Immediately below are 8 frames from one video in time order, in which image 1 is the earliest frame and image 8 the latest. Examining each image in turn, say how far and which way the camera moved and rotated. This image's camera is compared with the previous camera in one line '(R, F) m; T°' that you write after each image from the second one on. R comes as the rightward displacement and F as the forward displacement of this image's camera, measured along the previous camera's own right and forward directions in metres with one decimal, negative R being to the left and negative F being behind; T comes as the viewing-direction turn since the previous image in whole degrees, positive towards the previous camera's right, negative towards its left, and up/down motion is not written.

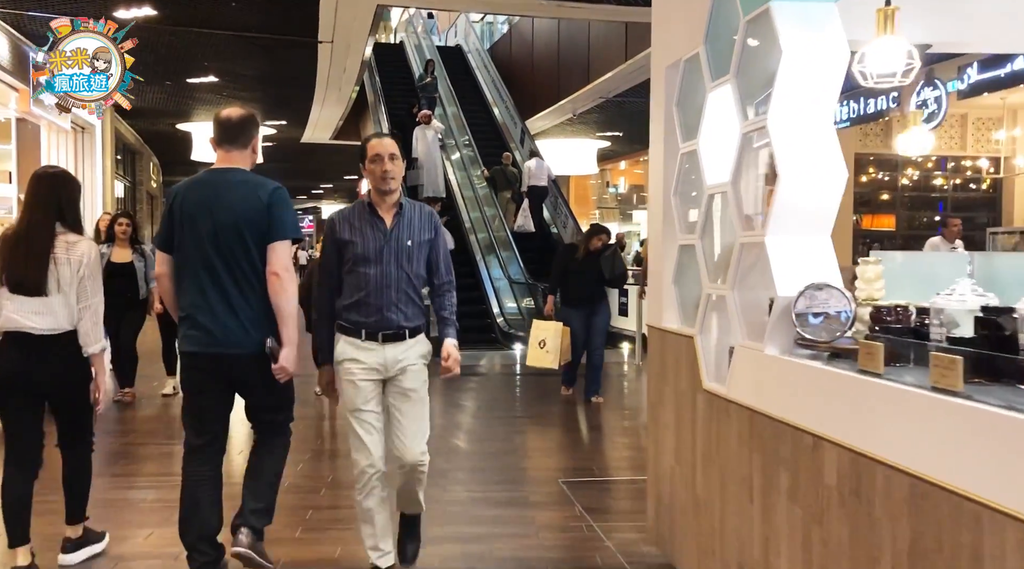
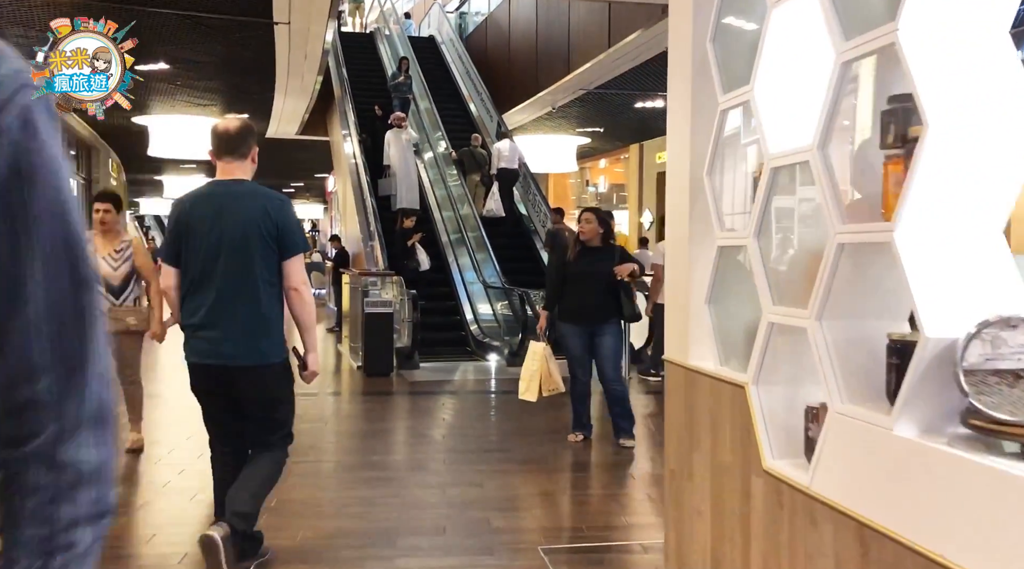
(0.0, +1.0) m; +1°
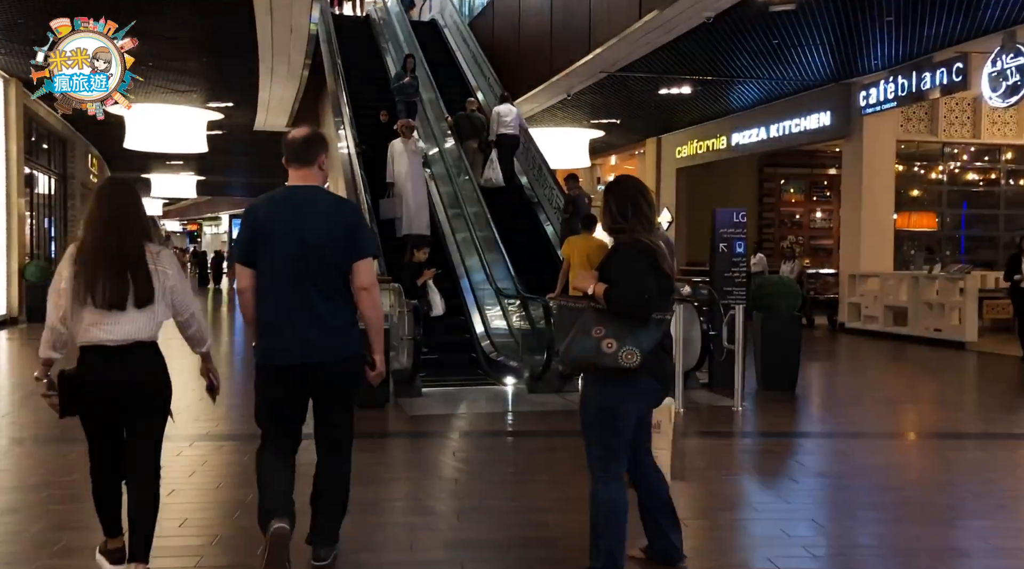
(-0.2, +1.6) m; 0°
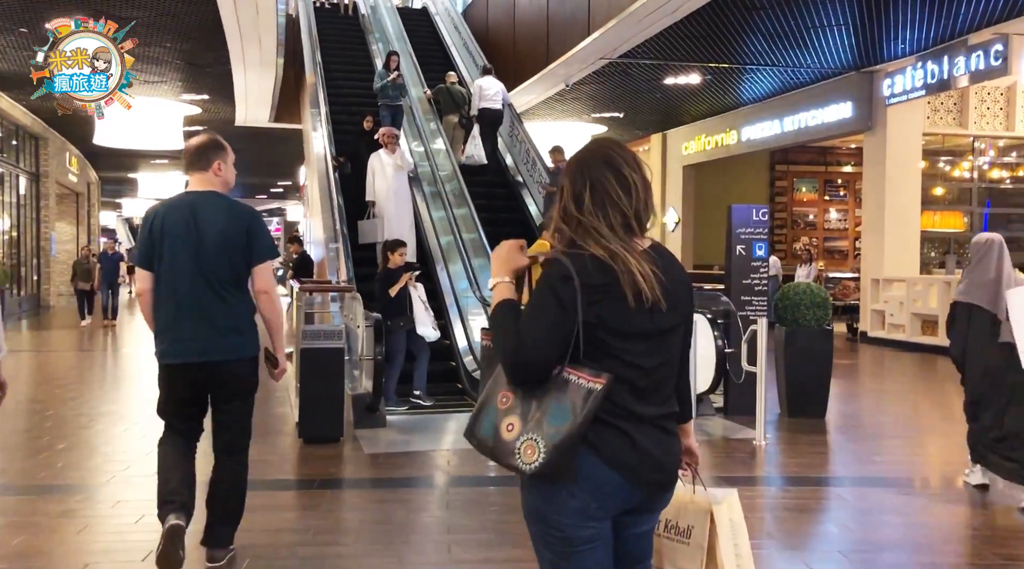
(+0.2, +1.1) m; 0°
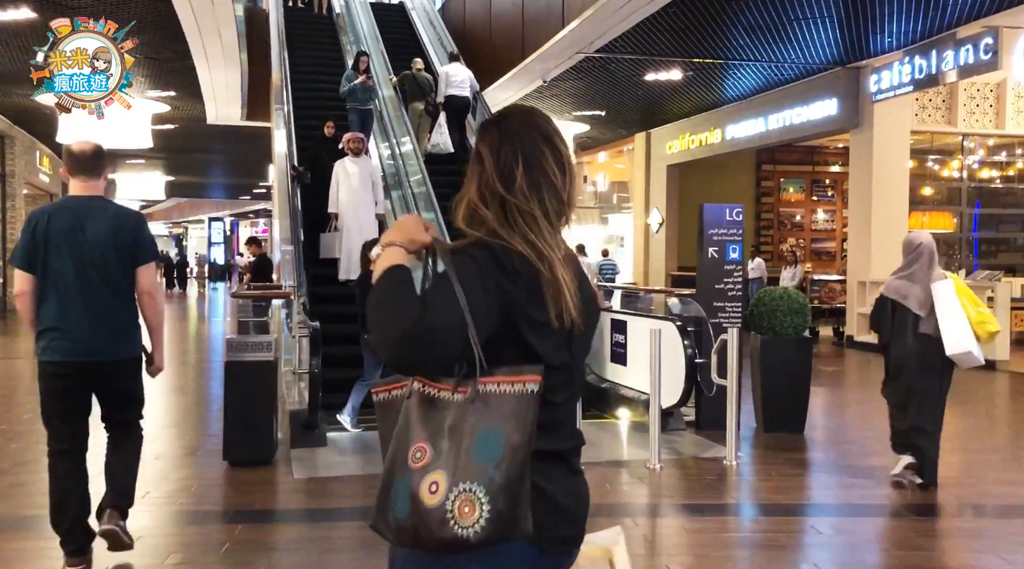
(+0.2, +0.5) m; 0°
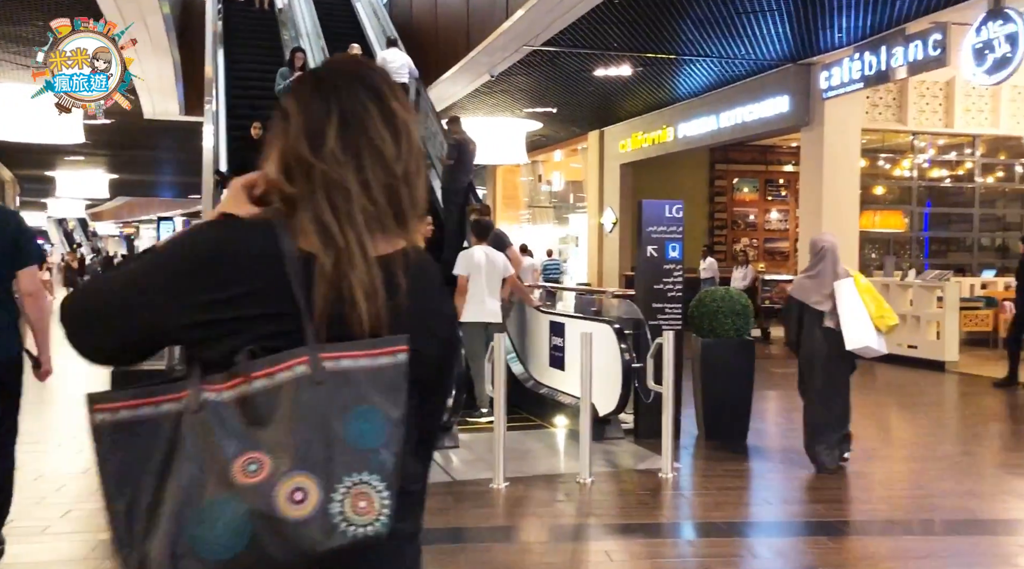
(+0.2, +0.4) m; +2°
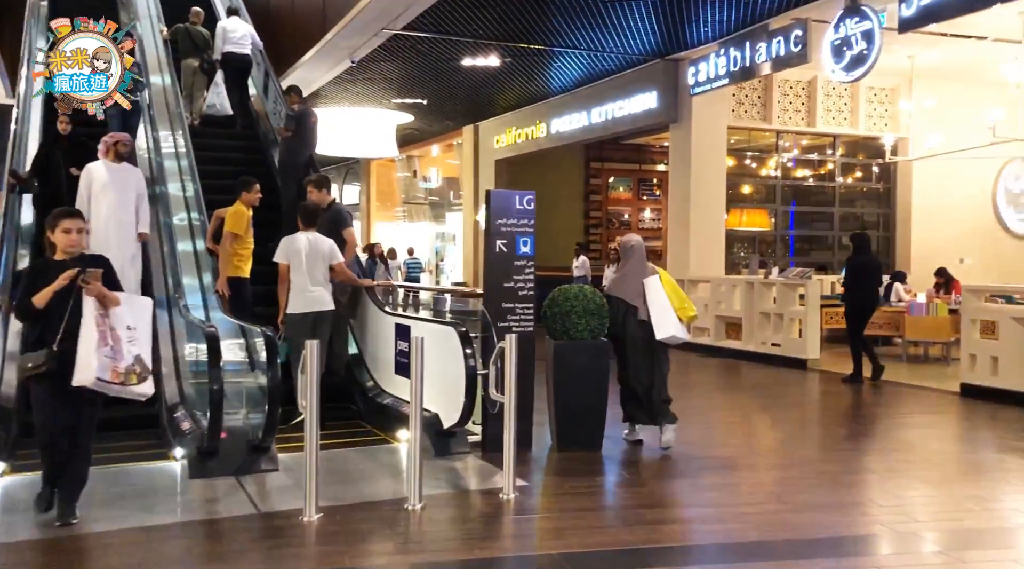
(+0.3, +0.5) m; +7°
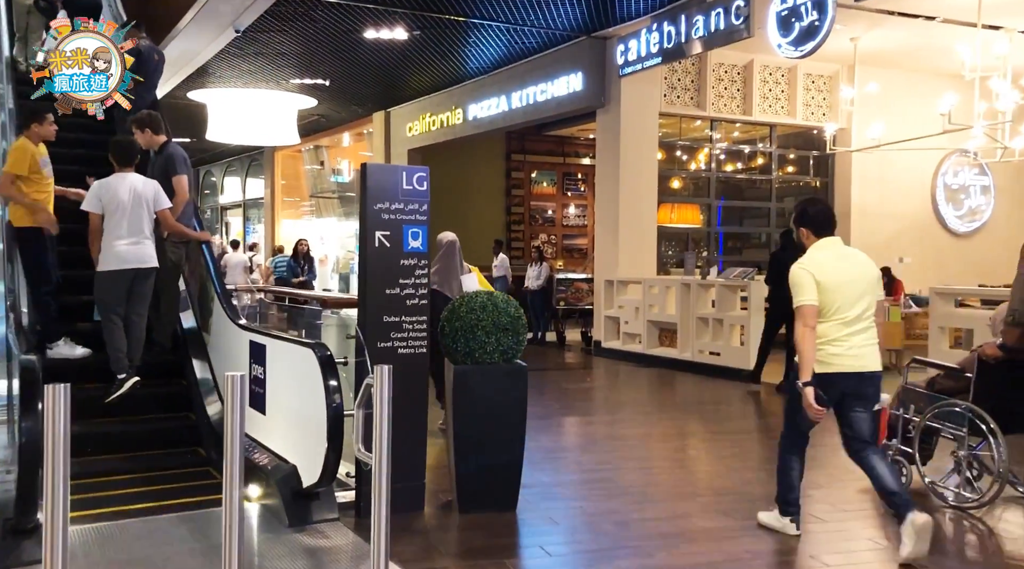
(+0.2, +1.3) m; +5°
